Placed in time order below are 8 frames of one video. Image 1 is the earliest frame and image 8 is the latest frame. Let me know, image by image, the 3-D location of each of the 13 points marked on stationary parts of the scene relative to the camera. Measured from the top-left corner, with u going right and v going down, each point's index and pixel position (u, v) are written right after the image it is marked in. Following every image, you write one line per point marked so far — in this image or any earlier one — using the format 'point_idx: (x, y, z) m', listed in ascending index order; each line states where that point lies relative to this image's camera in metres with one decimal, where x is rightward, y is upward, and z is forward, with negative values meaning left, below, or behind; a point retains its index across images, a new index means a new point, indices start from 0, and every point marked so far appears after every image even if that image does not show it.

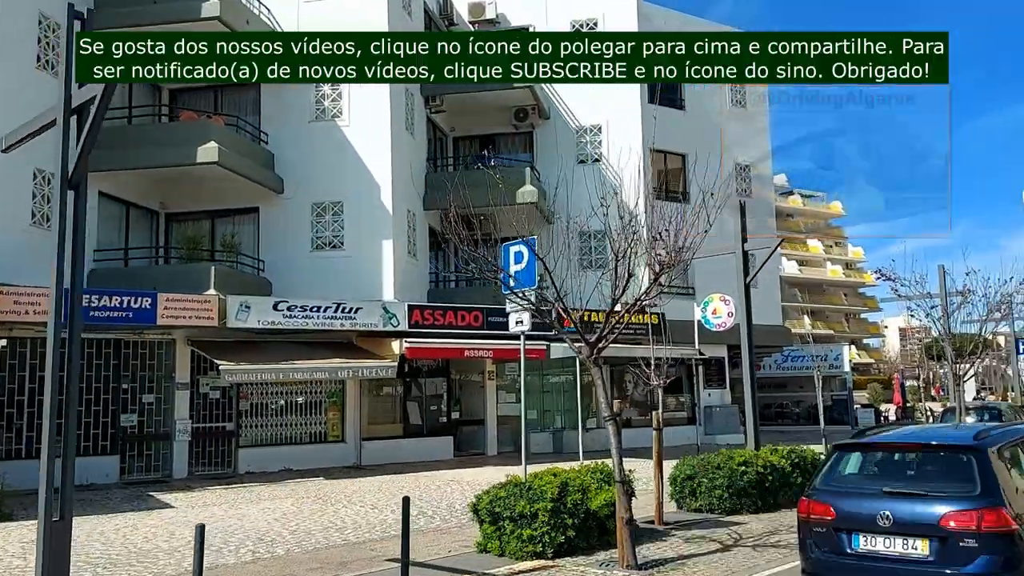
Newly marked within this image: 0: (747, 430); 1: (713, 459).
0: (+4.3, -2.5, +15.1) m
1: (+3.3, -2.8, +13.5) m
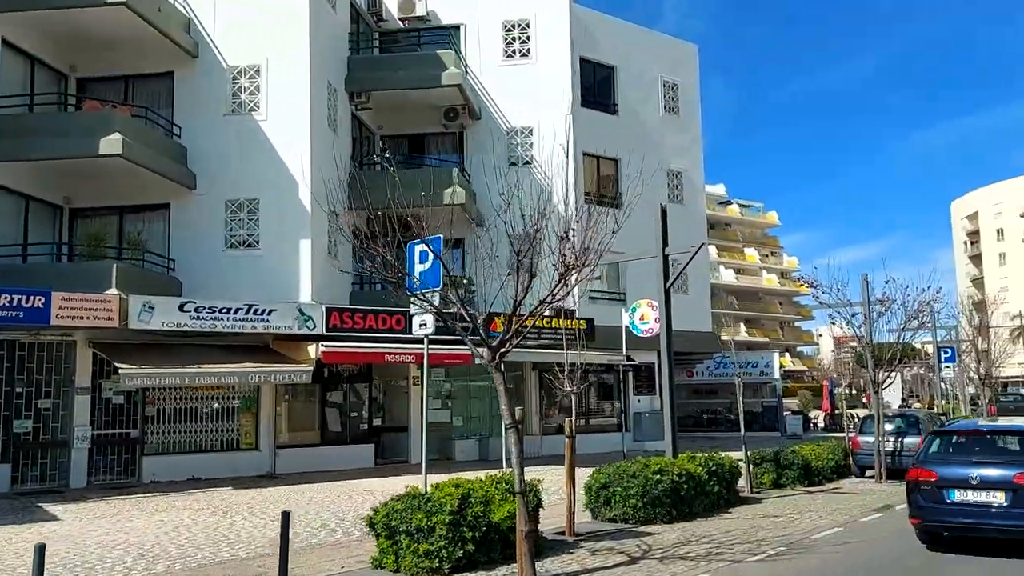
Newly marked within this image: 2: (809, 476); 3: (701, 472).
0: (+2.8, -2.6, +14.9) m
1: (+1.9, -2.9, +13.2) m
2: (+6.3, -4.0, +17.5) m
3: (+3.2, -3.1, +13.8) m
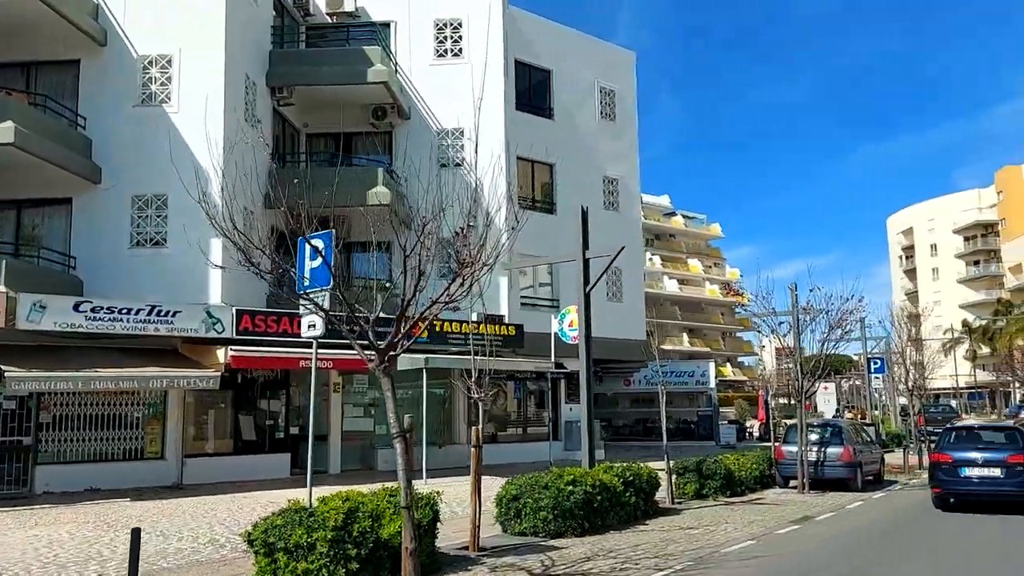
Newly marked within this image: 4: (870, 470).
0: (+1.2, -2.7, +14.4) m
1: (+0.4, -2.9, +12.6) m
2: (+4.6, -4.1, +17.2) m
3: (+1.7, -3.1, +13.3) m
4: (+8.3, -4.2, +19.3) m
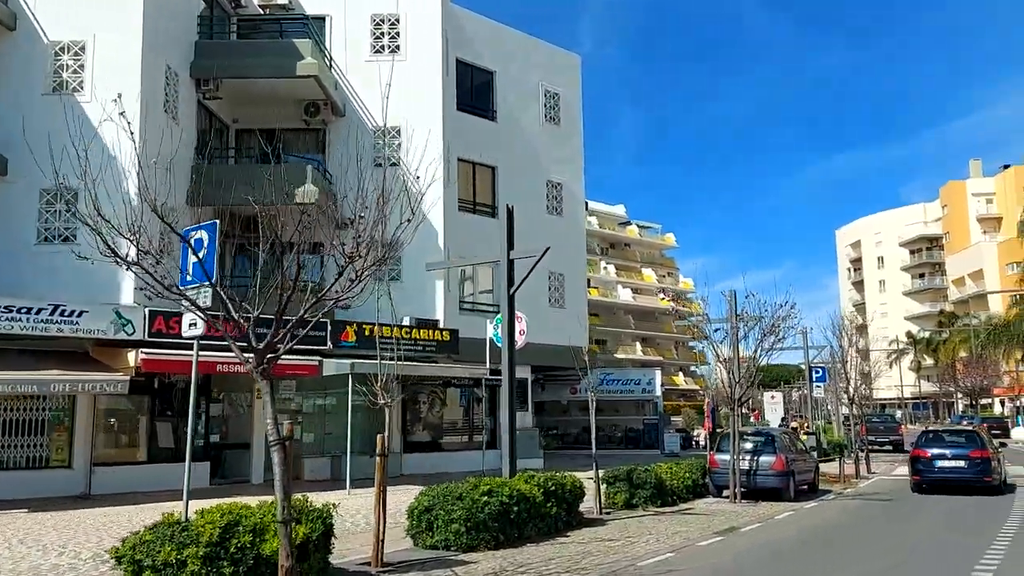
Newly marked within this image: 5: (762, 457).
0: (-0.1, -2.7, +13.8) m
1: (-0.8, -2.9, +12.0) m
2: (+3.0, -4.2, +16.8) m
3: (+0.4, -3.2, +12.8) m
4: (+6.7, -4.4, +19.0) m
5: (+5.4, -3.7, +17.9) m
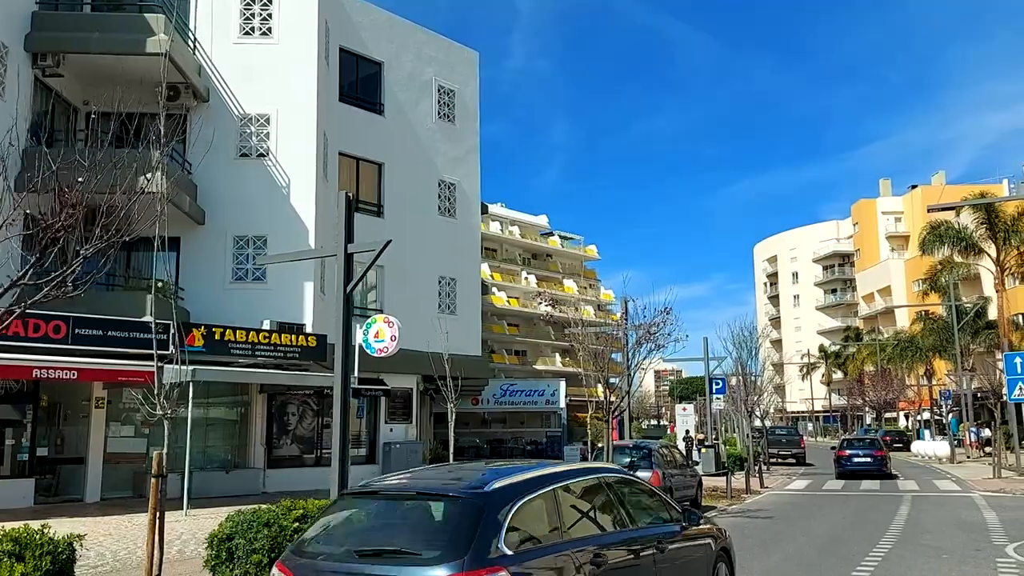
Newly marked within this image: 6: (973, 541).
0: (-2.6, -2.7, +12.3) m
1: (-3.1, -2.8, +10.5) m
2: (+0.3, -4.3, +15.5) m
3: (-2.0, -3.1, +11.3) m
4: (+3.7, -4.5, +18.0) m
5: (+2.6, -3.8, +16.8) m
6: (+8.1, -4.4, +14.5) m
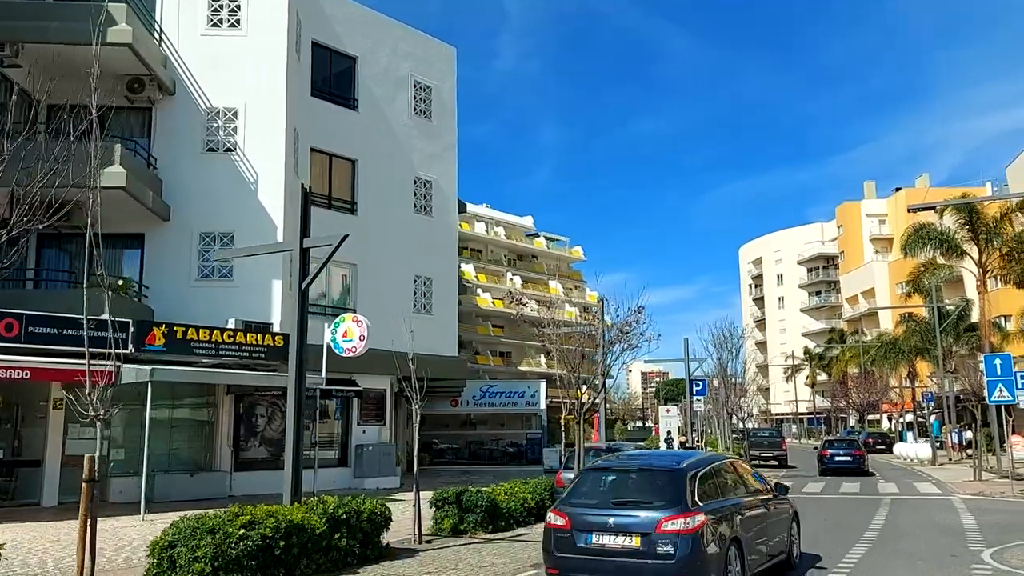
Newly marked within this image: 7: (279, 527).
0: (-3.1, -2.6, +11.8) m
1: (-3.7, -2.8, +10.0) m
2: (-0.3, -4.2, +15.1) m
3: (-2.5, -3.1, +10.8) m
4: (+3.1, -4.5, +17.6) m
5: (+1.9, -3.7, +16.4) m
6: (+7.5, -4.4, +14.2) m
7: (-2.9, -2.9, +10.3) m
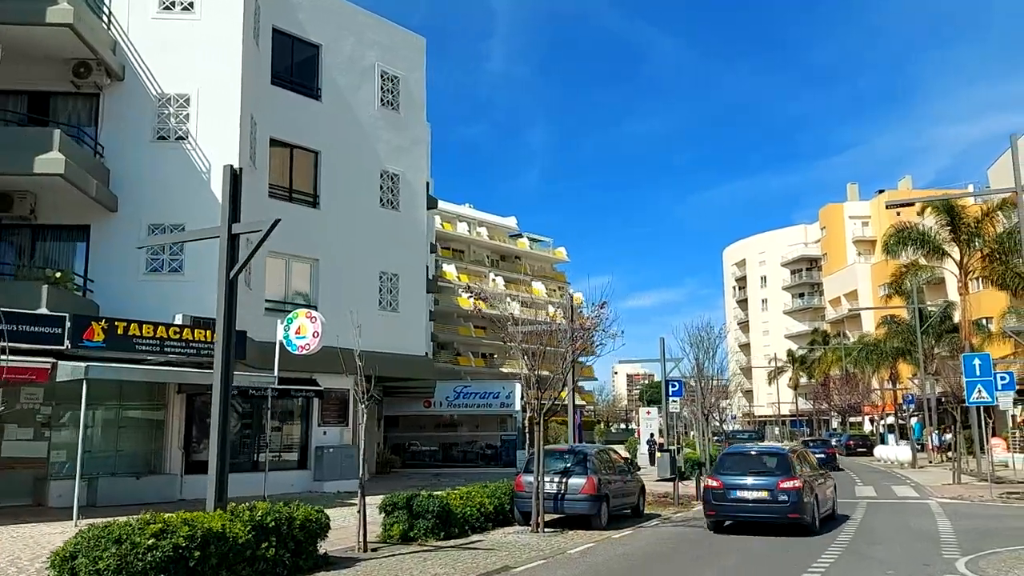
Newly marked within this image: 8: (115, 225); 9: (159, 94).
0: (-3.9, -2.5, +11.0) m
1: (-4.4, -2.6, +9.1) m
2: (-1.1, -4.1, +14.3) m
3: (-3.3, -2.9, +10.0) m
4: (+2.3, -4.4, +16.9) m
5: (+1.1, -3.6, +15.6) m
6: (+6.7, -4.3, +13.5) m
7: (-3.6, -2.8, +9.4) m
8: (-9.3, +1.5, +19.3) m
9: (-8.5, +4.7, +19.9) m
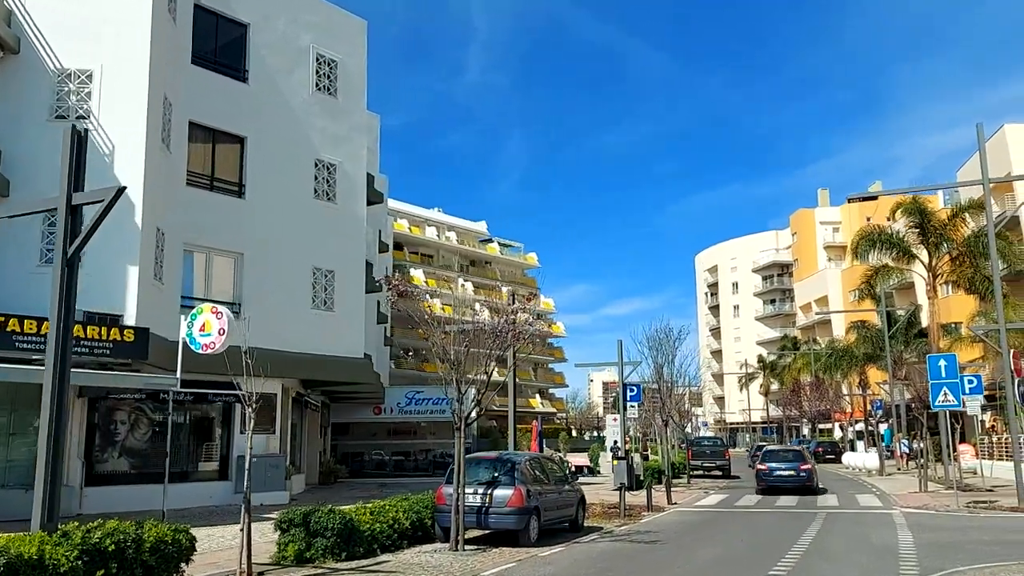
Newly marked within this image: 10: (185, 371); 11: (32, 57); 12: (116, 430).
0: (-5.1, -2.3, +9.3) m
1: (-5.6, -2.4, +7.5) m
2: (-2.4, -3.9, +12.7) m
3: (-4.5, -2.7, +8.3) m
4: (+0.9, -4.3, +15.4) m
5: (-0.2, -3.5, +14.1) m
6: (+5.4, -4.2, +12.1) m
7: (-4.8, -2.6, +7.8) m
8: (-10.7, +1.6, +17.6) m
9: (-9.9, +4.8, +18.2) m
10: (-7.7, -2.0, +19.9) m
11: (-10.4, +5.0, +18.1) m
12: (-9.1, -3.2, +19.1) m
